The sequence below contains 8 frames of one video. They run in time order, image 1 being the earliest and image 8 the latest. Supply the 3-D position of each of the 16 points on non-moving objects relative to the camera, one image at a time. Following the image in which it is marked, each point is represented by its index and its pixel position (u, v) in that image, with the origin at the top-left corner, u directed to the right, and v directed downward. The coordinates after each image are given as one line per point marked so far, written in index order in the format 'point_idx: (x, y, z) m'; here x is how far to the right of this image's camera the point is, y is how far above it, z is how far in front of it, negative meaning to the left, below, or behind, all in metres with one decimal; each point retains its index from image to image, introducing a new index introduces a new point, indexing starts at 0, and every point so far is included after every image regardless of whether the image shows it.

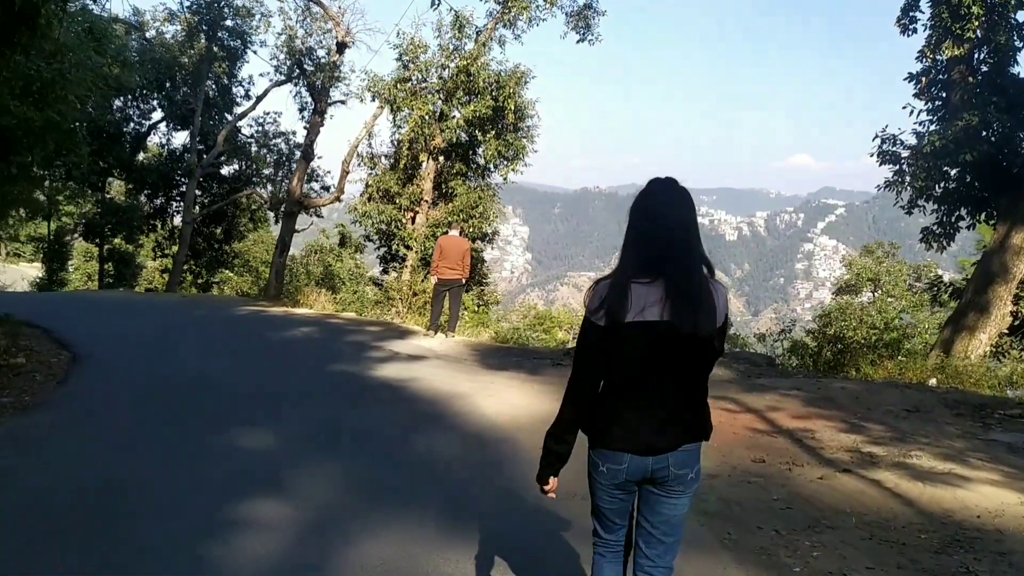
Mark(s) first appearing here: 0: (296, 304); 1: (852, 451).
0: (-3.7, -0.3, +16.8) m
1: (+1.9, -0.9, +5.4) m
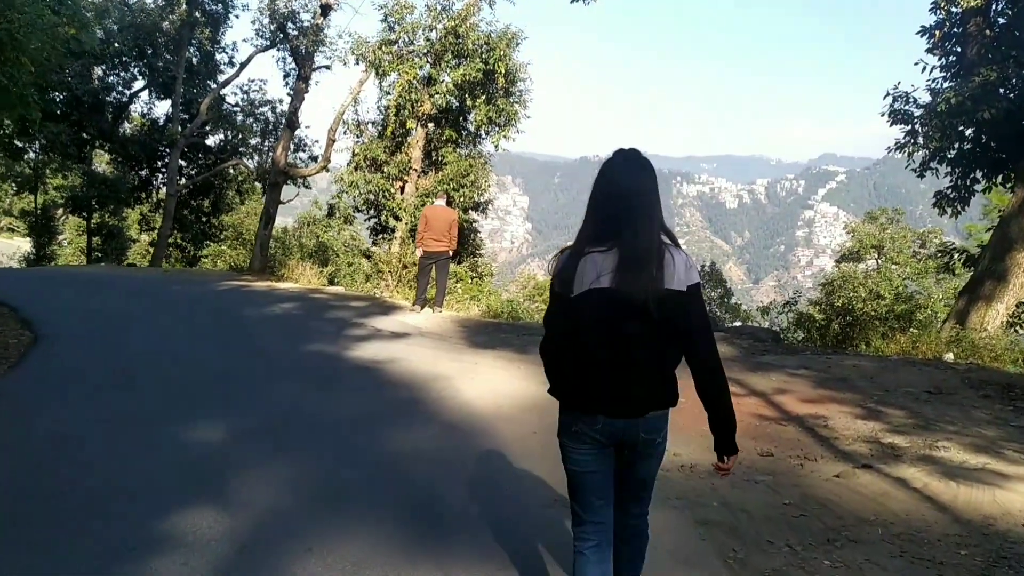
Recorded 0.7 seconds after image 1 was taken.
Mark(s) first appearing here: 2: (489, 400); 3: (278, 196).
0: (-3.8, +0.2, +16.2) m
1: (+1.8, -0.8, +4.8) m
2: (-0.1, -0.7, +6.3) m
3: (-4.4, +1.7, +18.4) m
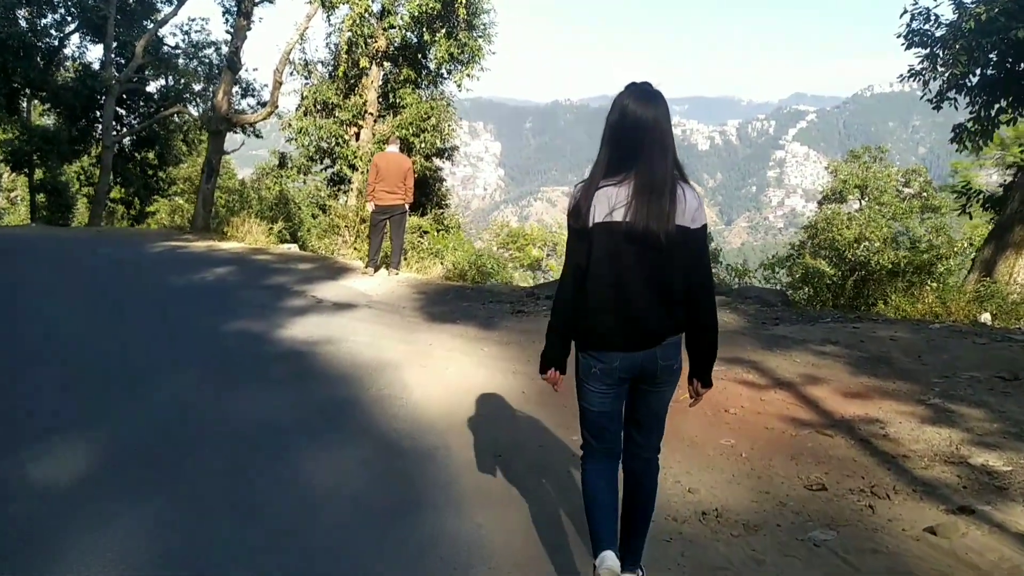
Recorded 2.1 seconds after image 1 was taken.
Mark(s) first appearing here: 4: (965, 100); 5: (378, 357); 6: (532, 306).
0: (-4.3, +0.8, +14.7) m
1: (+1.6, -0.6, +3.5) m
2: (-0.4, -0.6, +5.0) m
3: (-5.0, +2.4, +16.8) m
4: (+4.6, +1.9, +10.1) m
5: (-0.8, -0.4, +6.0) m
6: (+0.1, -0.1, +7.6) m
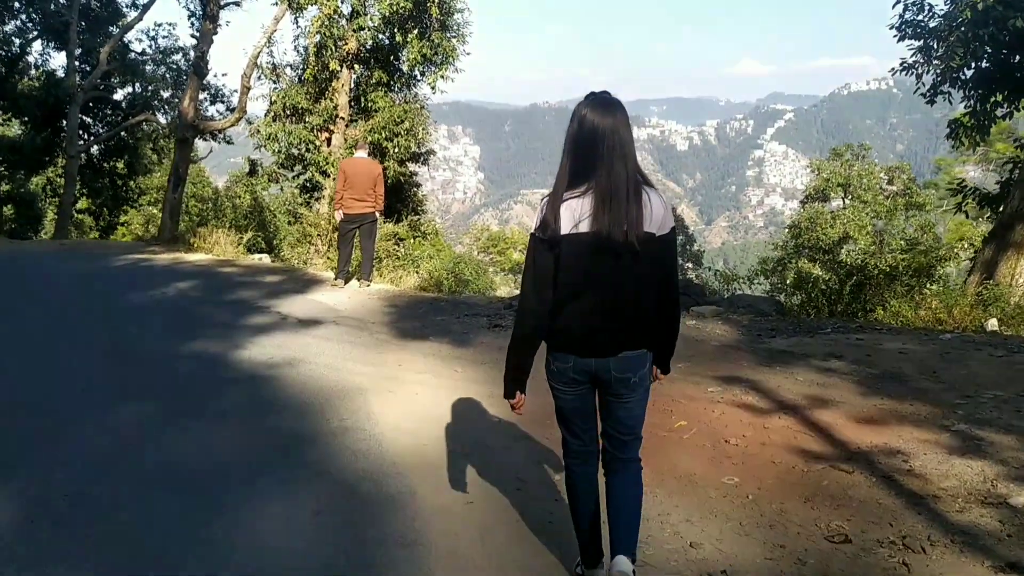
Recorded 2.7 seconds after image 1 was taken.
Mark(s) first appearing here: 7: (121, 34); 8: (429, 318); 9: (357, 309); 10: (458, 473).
0: (-4.6, +0.6, +14.2) m
1: (+1.5, -0.7, +3.1) m
2: (-0.5, -0.6, +4.5) m
3: (-5.3, +2.2, +16.2) m
4: (+4.4, +1.9, +9.7) m
5: (-0.9, -0.5, +5.5) m
6: (0.0, -0.2, +7.1) m
7: (-7.7, +5.0, +19.3) m
8: (-0.6, -0.2, +7.5) m
9: (-1.3, -0.2, +8.1) m
10: (-0.2, -0.8, +3.9) m
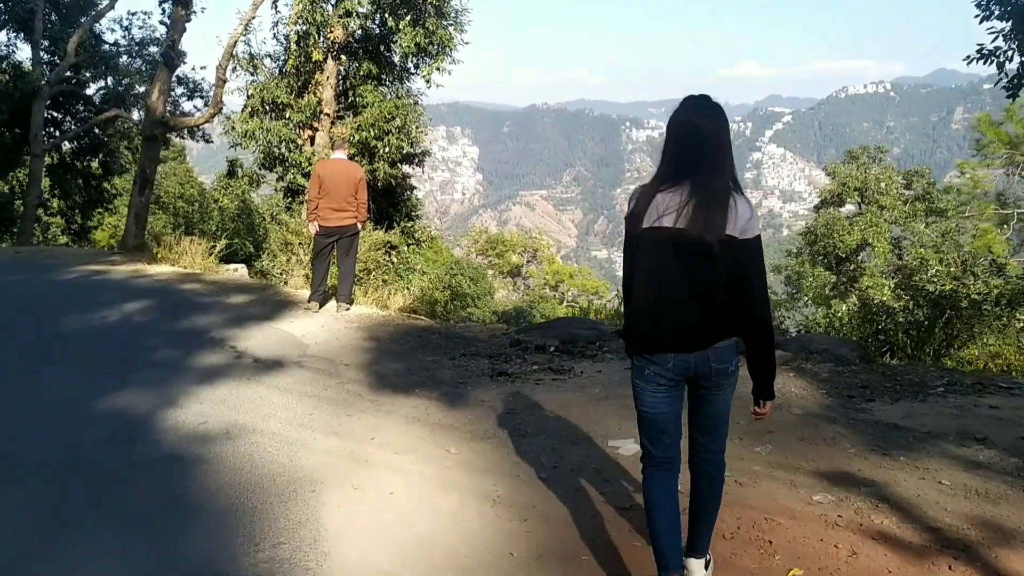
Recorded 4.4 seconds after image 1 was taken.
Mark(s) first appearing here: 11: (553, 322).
0: (-4.6, +0.4, +12.7) m
1: (+1.6, -0.9, +1.6) m
2: (-0.4, -0.8, +3.0) m
3: (-5.3, +2.0, +14.7) m
4: (+4.4, +1.7, +8.2) m
5: (-0.9, -0.7, +4.0) m
6: (0.0, -0.4, +5.7) m
7: (-7.6, +4.8, +17.8) m
8: (-0.6, -0.4, +6.0) m
9: (-1.2, -0.4, +6.7) m
10: (-0.2, -1.0, +2.5) m
11: (+0.3, -0.2, +6.8) m
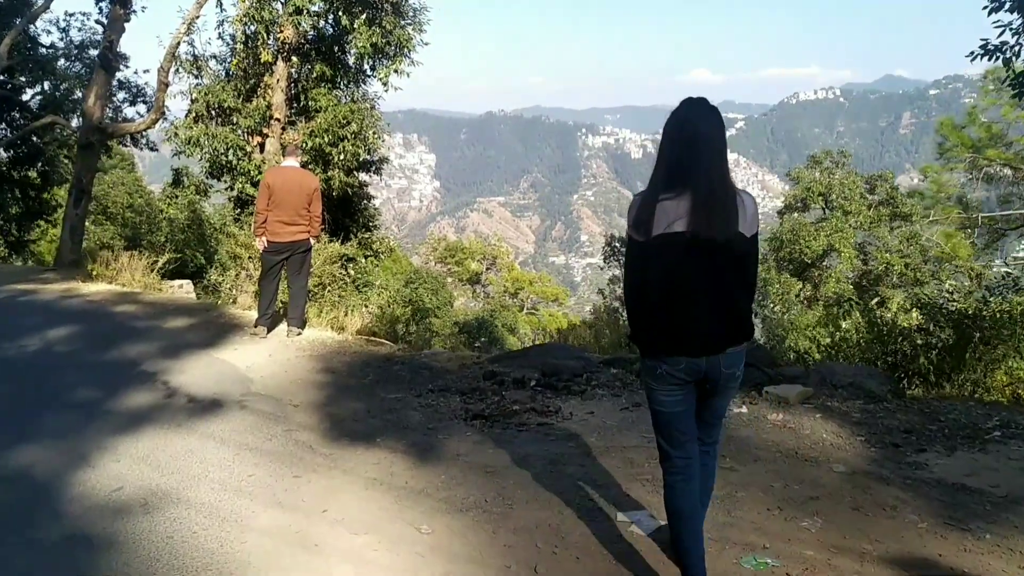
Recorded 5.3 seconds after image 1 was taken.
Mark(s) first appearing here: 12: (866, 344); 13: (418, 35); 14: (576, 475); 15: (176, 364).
0: (-5.0, +0.1, +11.7) m
1: (+1.6, -1.0, +0.9) m
2: (-0.4, -1.0, +2.2) m
3: (-5.8, +1.8, +13.8) m
4: (+4.2, +1.6, +7.6) m
5: (-0.9, -0.9, +3.2) m
6: (-0.1, -0.6, +4.9) m
7: (-8.3, +4.5, +16.7) m
8: (-0.7, -0.6, +5.3) m
9: (-1.4, -0.5, +5.8) m
10: (-0.1, -1.1, +1.7) m
11: (+0.1, -0.4, +6.0) m
12: (+2.8, -0.4, +7.8) m
13: (-1.3, +3.4, +13.2) m
14: (+0.2, -0.7, +3.8) m
15: (-2.2, -0.5, +6.4) m
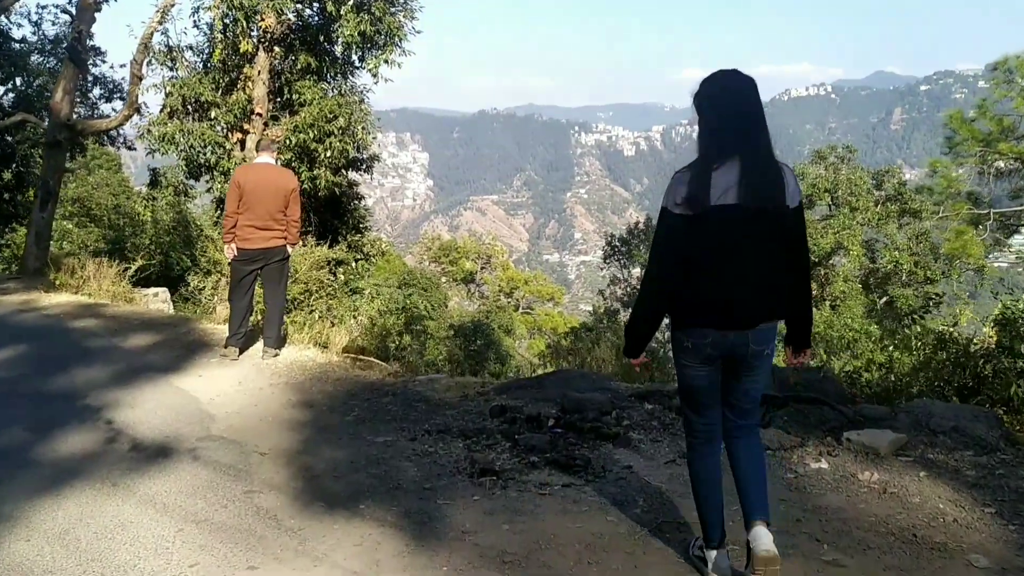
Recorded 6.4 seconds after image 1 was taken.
0: (-5.0, 0.0, +10.8) m
1: (+1.7, -1.1, 0.0) m
2: (-0.3, -1.1, +1.3) m
3: (-5.8, +1.7, +12.8) m
4: (+4.2, +1.5, +6.7) m
5: (-0.9, -0.9, +2.3) m
6: (0.0, -0.7, +4.0) m
7: (-8.3, +4.4, +15.7) m
8: (-0.6, -0.7, +4.3) m
9: (-1.3, -0.6, +4.9) m
10: (-0.1, -1.2, +0.8) m
11: (+0.2, -0.5, +5.1) m
12: (+2.8, -0.5, +6.9) m
13: (-1.3, +3.3, +12.3) m
14: (+0.3, -0.8, +2.9) m
15: (-2.1, -0.6, +5.5) m
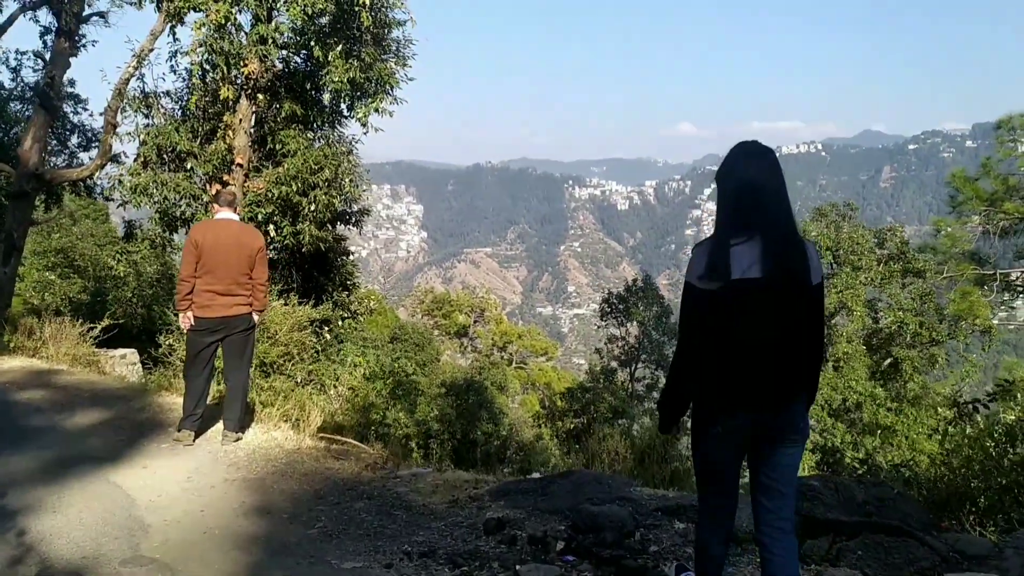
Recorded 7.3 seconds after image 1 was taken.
0: (-5.0, -0.6, +9.9) m
1: (+1.7, -1.2, -0.8) m
2: (-0.3, -1.2, +0.4) m
3: (-5.9, +0.9, +12.0) m
4: (+4.2, +1.0, +6.0) m
5: (-0.9, -1.2, +1.4) m
6: (0.0, -1.0, +3.1) m
7: (-8.4, +3.5, +15.1) m
8: (-0.6, -1.0, +3.5) m
9: (-1.3, -1.0, +4.1) m
10: (0.0, -1.3, -0.1) m
11: (+0.2, -0.8, +4.3) m
12: (+2.8, -1.0, +6.1) m
13: (-1.3, +2.6, +11.6) m
14: (+0.3, -1.1, +2.0) m
15: (-2.1, -1.0, +4.6) m
